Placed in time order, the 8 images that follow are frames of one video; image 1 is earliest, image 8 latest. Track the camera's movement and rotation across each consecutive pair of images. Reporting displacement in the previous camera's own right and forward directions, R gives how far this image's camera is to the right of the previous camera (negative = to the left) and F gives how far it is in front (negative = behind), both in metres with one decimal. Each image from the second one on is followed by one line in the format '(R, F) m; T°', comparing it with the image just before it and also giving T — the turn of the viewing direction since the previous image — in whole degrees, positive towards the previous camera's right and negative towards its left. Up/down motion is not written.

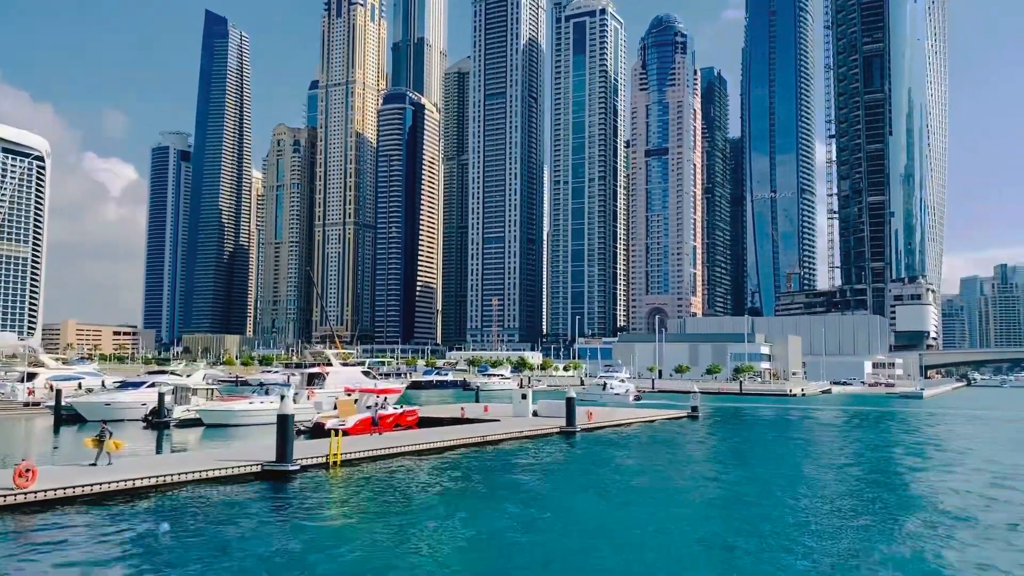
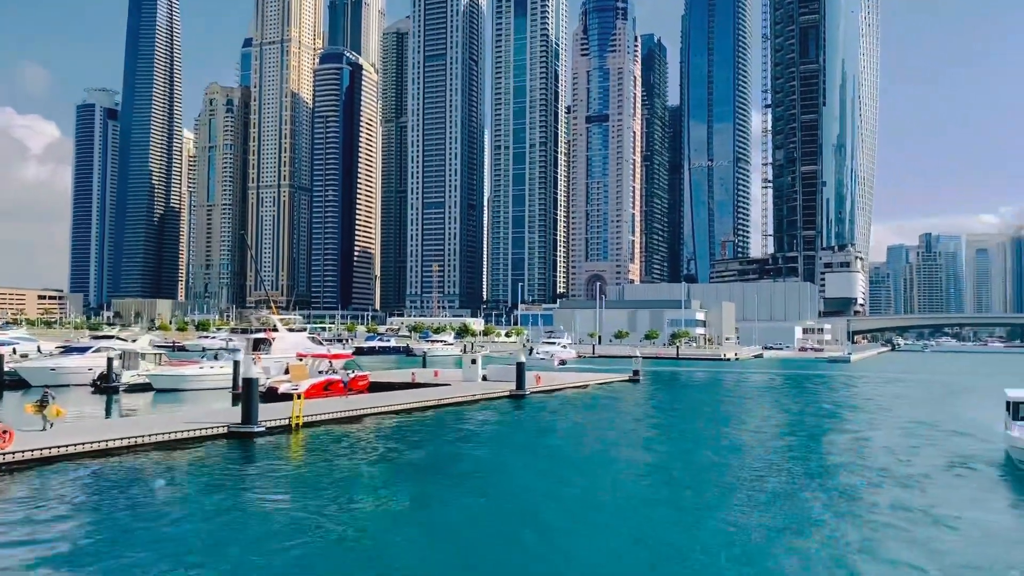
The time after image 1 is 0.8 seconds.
(-0.6, -0.2) m; +4°
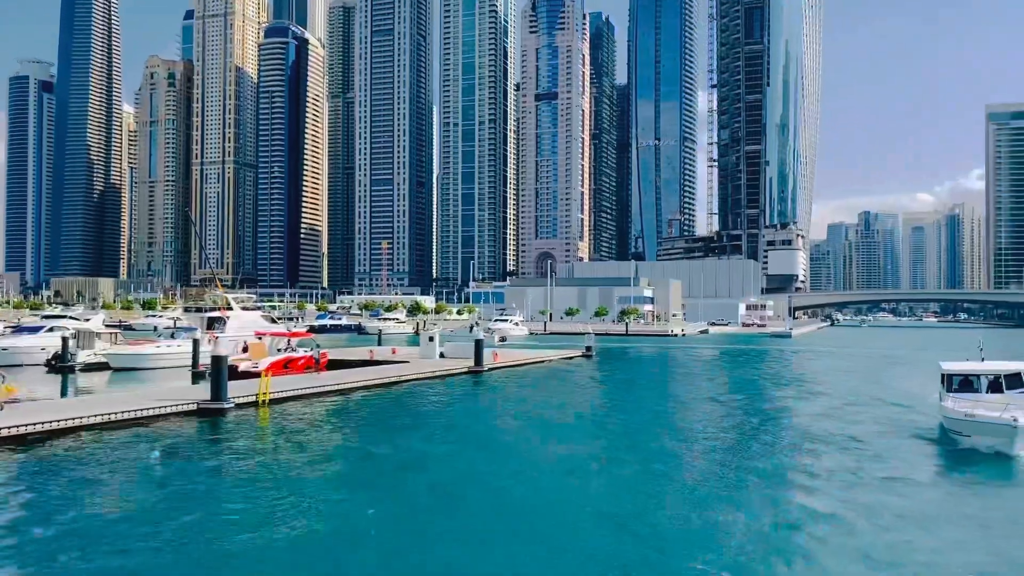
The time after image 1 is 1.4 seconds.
(-0.2, -0.9) m; +3°
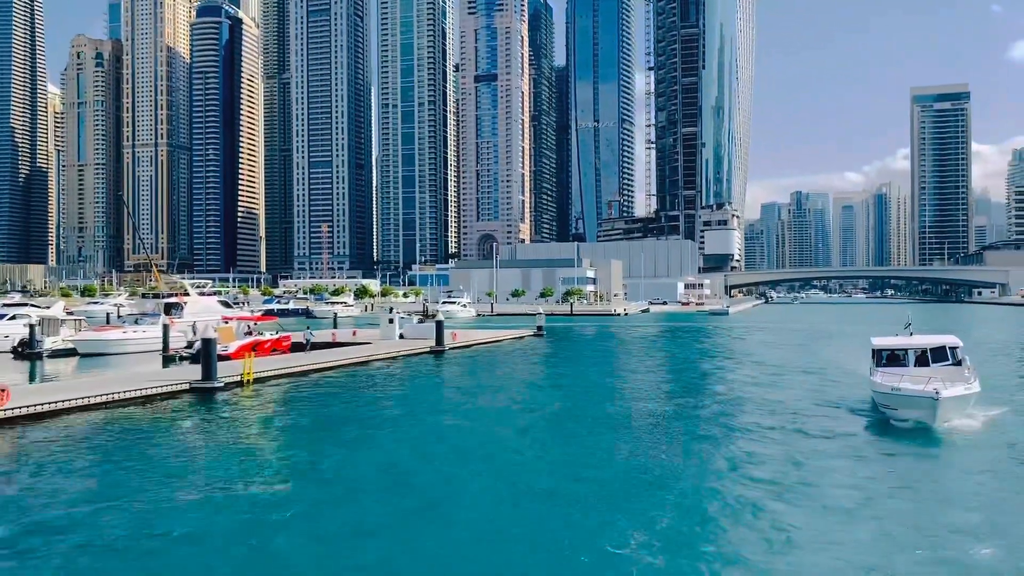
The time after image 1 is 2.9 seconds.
(-0.8, -1.4) m; +4°
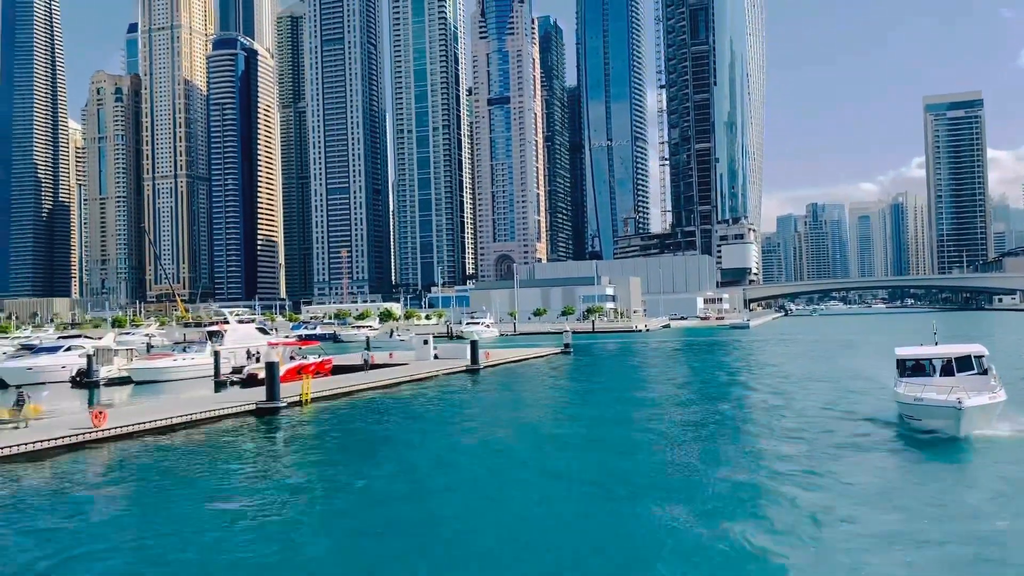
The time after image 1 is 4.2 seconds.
(-0.6, -1.3) m; -1°
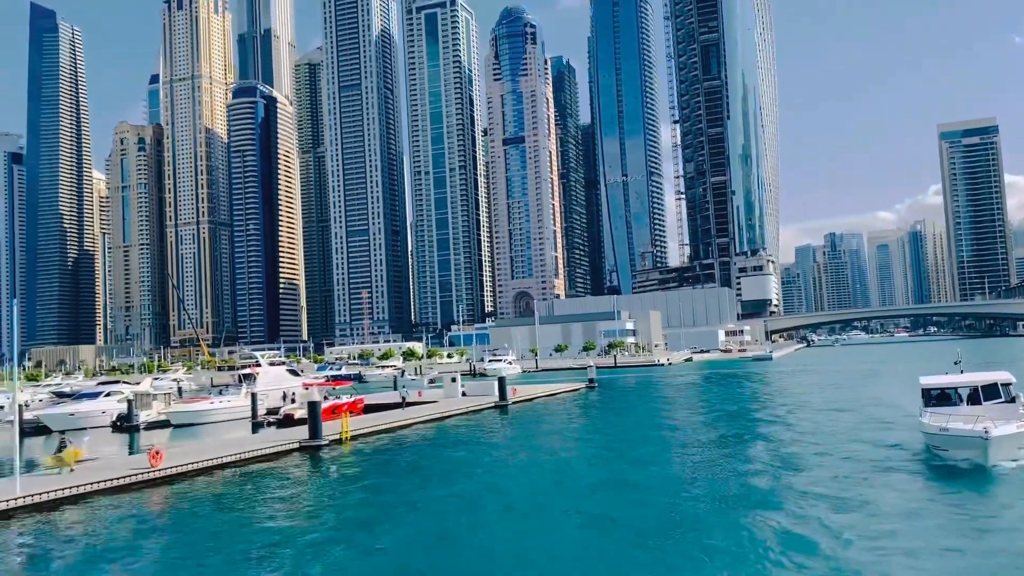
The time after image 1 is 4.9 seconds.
(-0.3, -0.8) m; -1°
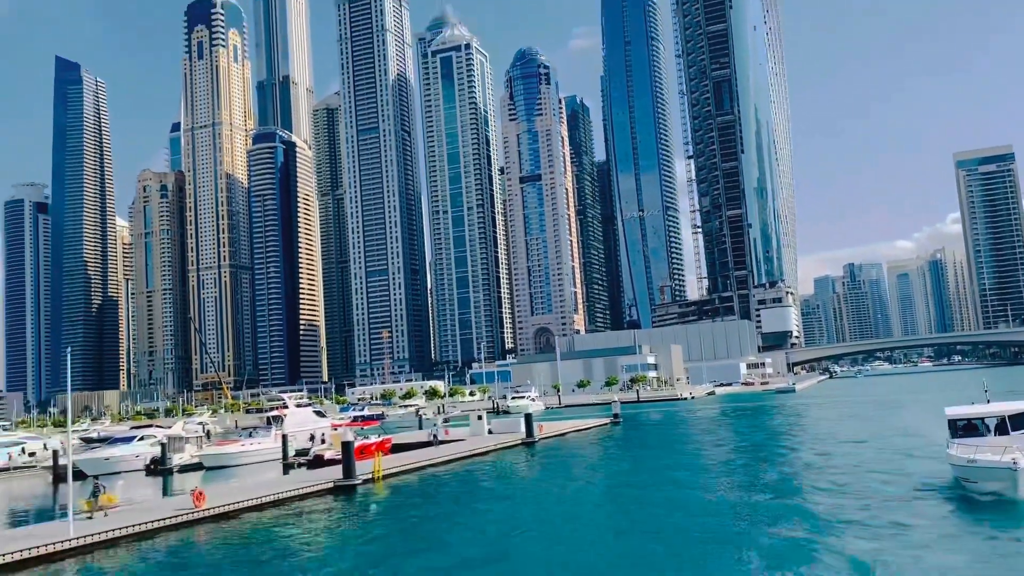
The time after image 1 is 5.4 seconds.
(-0.2, -0.6) m; -1°
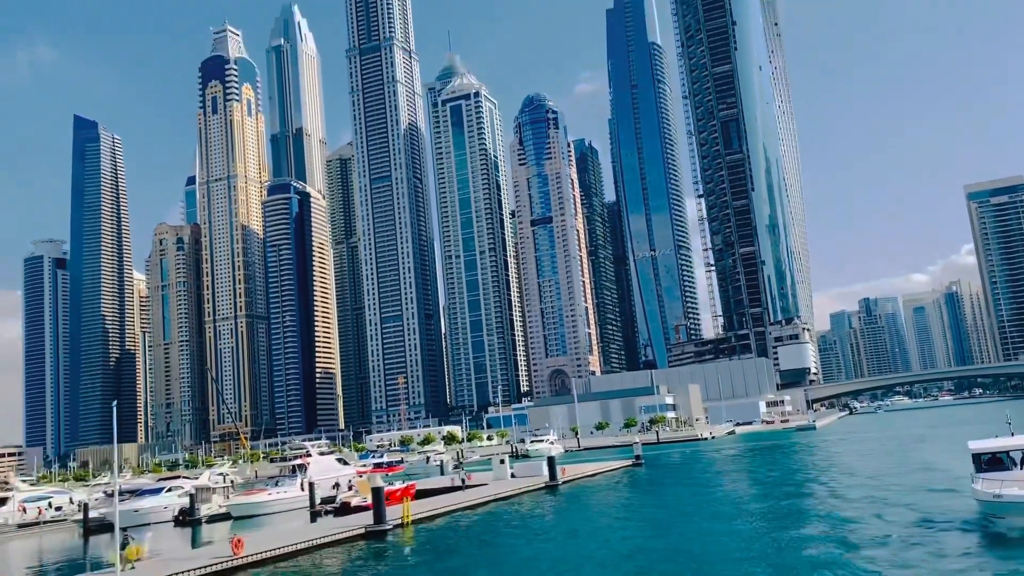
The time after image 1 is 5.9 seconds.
(-0.3, -0.5) m; -1°
